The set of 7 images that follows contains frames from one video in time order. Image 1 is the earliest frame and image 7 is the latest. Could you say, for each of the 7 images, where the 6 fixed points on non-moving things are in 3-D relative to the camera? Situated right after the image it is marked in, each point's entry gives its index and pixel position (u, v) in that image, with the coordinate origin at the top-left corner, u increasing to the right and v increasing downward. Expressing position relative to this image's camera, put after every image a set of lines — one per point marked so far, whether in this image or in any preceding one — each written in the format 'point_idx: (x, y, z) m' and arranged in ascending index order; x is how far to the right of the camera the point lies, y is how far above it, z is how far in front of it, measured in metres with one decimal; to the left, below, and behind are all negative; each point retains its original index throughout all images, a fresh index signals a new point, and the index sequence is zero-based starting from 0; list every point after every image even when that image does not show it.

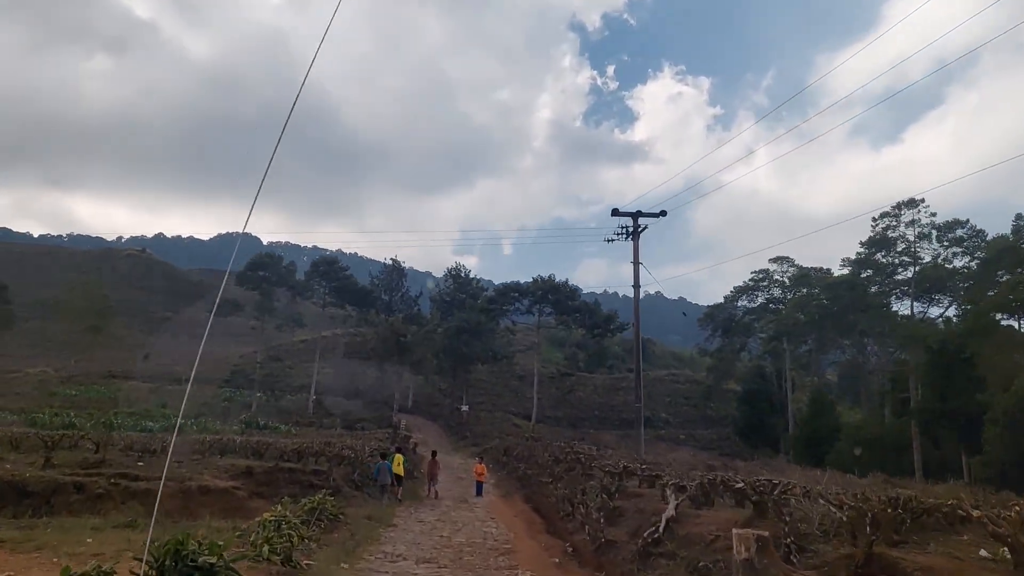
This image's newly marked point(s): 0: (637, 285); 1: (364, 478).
0: (+3.1, +0.1, +17.5) m
1: (-2.8, -3.5, +13.1) m
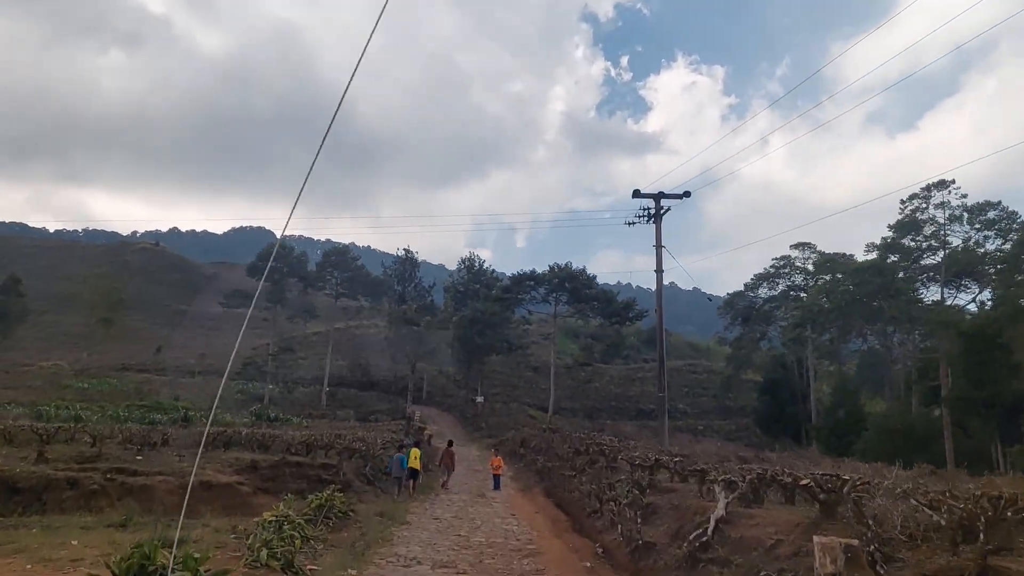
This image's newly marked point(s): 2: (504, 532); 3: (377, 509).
0: (+3.5, +0.5, +16.8) m
1: (-2.4, -3.2, +12.5) m
2: (-0.1, -2.8, +8.4) m
3: (-1.8, -2.9, +9.5) m
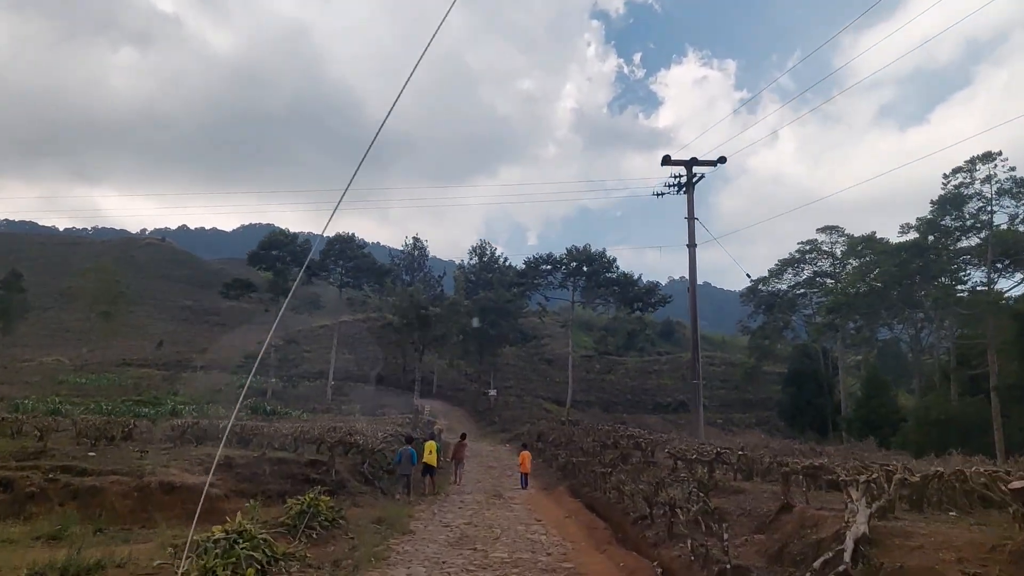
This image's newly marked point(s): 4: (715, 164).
0: (+3.8, +1.0, +15.1) m
1: (-2.1, -2.8, +10.9) m
2: (+0.1, -2.4, +6.8) m
3: (-1.5, -2.5, +7.8) m
4: (+4.3, +2.6, +15.4) m
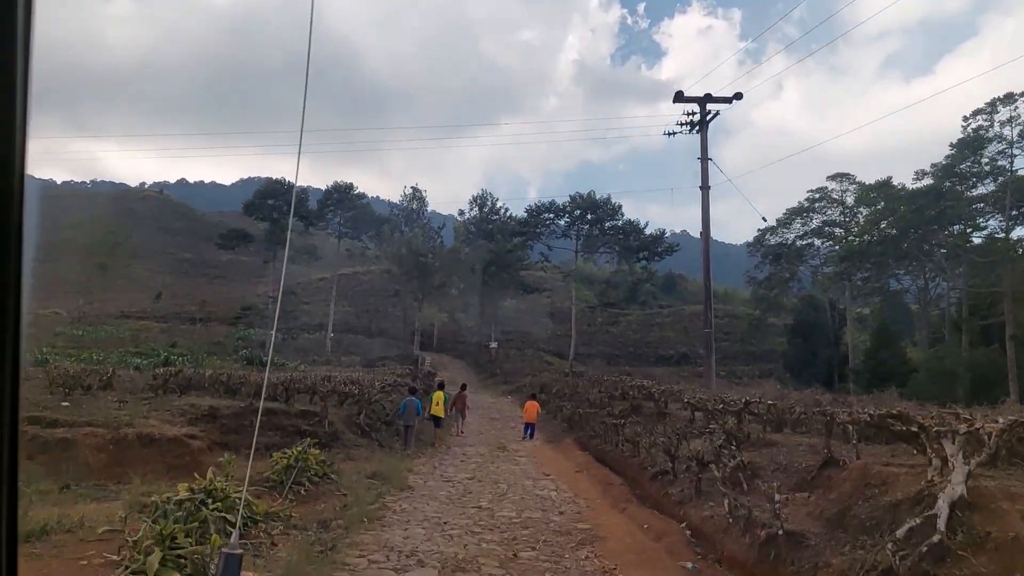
0: (+3.9, +2.1, +14.3) m
1: (-2.0, -1.9, +10.3) m
2: (+0.2, -1.8, +6.2) m
3: (-1.5, -1.8, +7.3) m
4: (+4.4, +3.7, +14.4) m
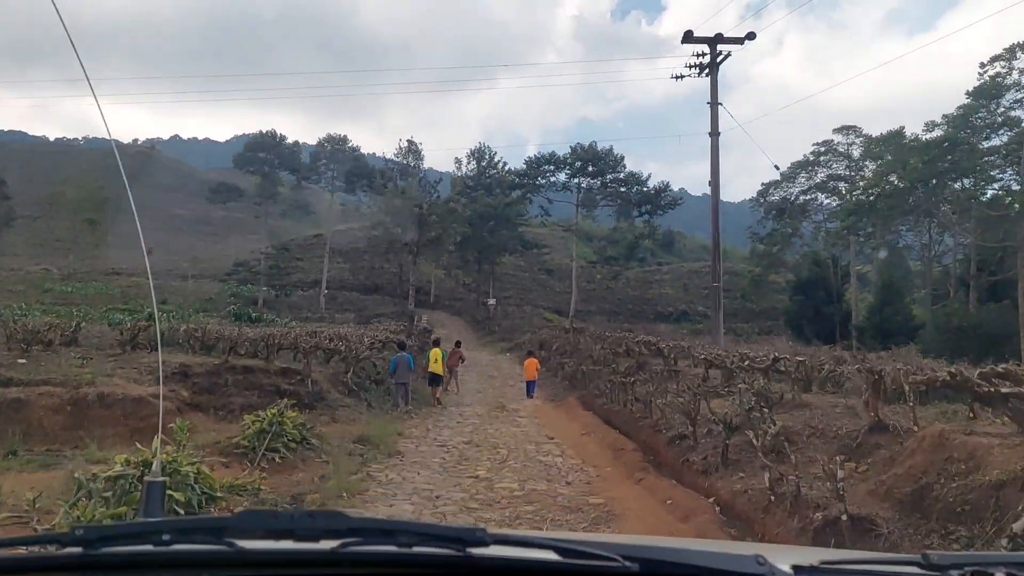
0: (+3.9, +3.0, +13.4) m
1: (-2.0, -1.2, +9.7) m
2: (+0.2, -1.4, +5.6) m
3: (-1.5, -1.3, +6.6) m
4: (+4.4, +4.6, +13.5) m
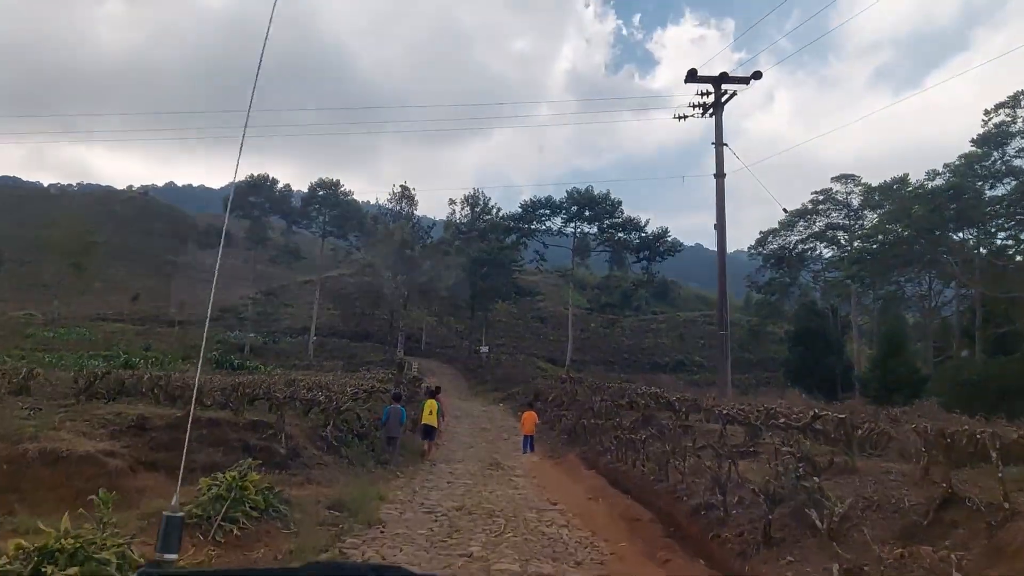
0: (+3.8, +2.1, +12.9) m
1: (-2.1, -1.8, +8.9) m
2: (+0.2, -1.7, +4.8) m
3: (-1.5, -1.7, +5.8) m
4: (+4.3, +3.8, +13.1) m
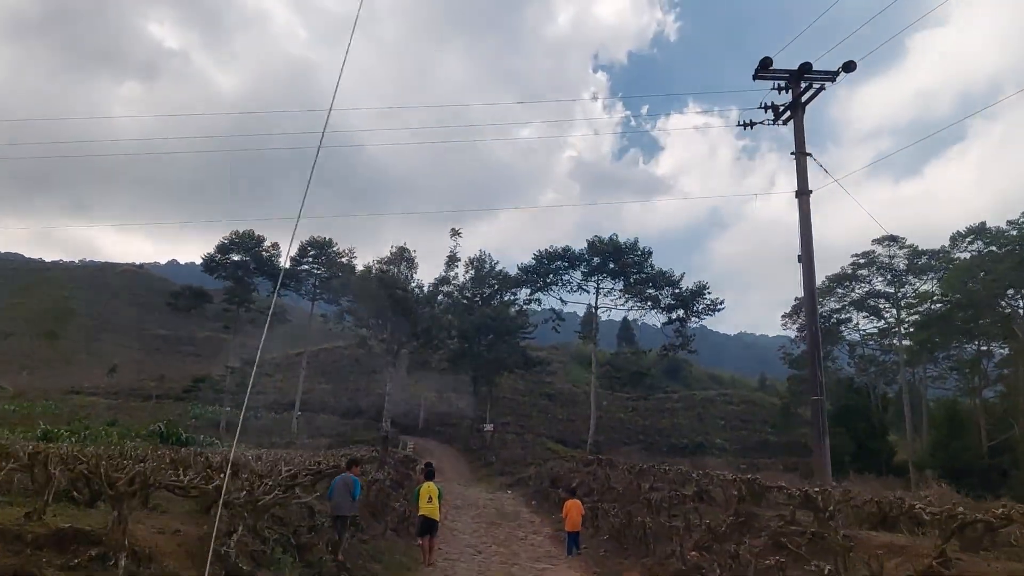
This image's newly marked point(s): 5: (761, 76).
0: (+4.1, +1.4, +10.0) m
1: (-1.8, -2.0, +5.6) m
2: (+0.5, -1.4, +1.5) m
3: (-1.2, -1.5, +2.6) m
4: (+4.6, +3.0, +10.4) m
5: (+3.5, +3.0, +10.1) m
